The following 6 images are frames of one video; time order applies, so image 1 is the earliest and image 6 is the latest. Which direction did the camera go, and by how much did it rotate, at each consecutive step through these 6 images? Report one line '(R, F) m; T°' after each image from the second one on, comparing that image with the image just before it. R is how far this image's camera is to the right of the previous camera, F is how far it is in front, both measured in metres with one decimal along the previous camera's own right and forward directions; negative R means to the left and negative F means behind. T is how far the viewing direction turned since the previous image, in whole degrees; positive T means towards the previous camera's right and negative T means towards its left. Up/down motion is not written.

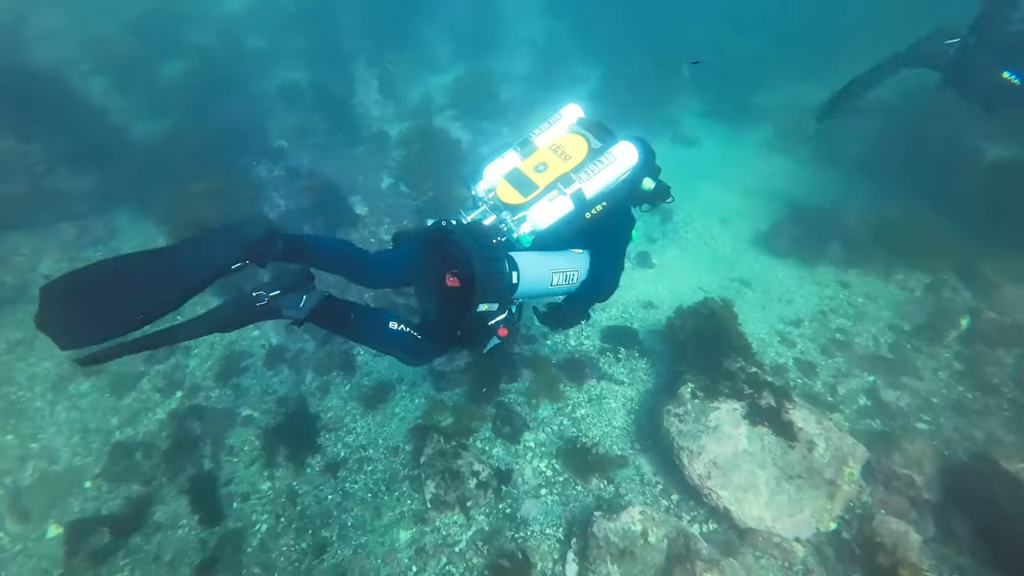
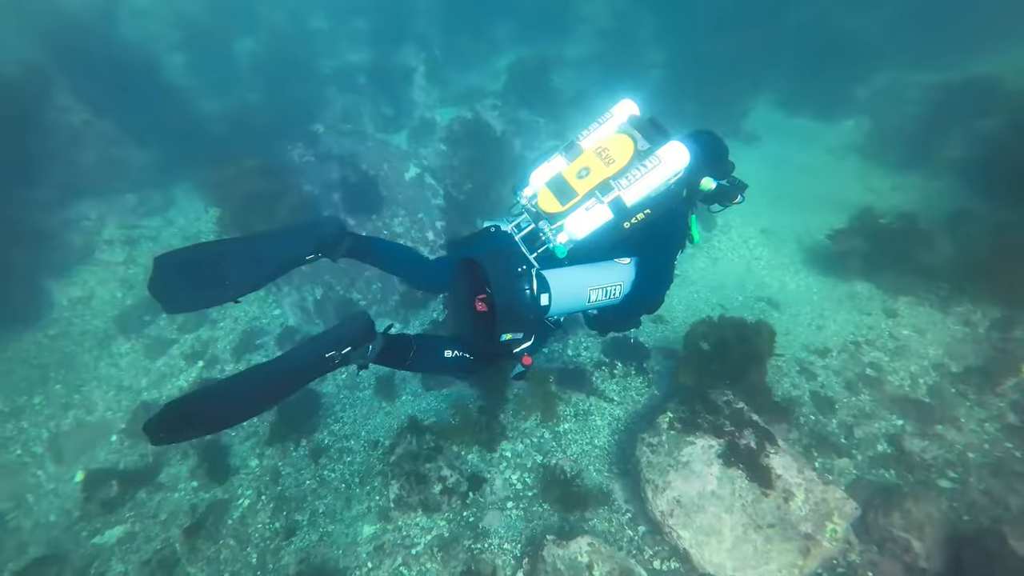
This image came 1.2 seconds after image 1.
(+1.0, +0.3) m; -8°
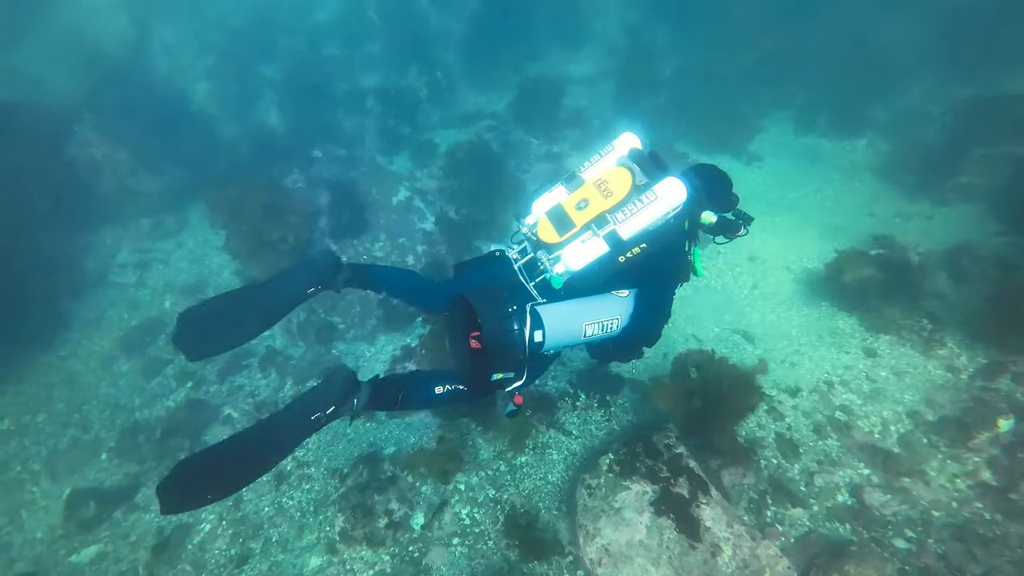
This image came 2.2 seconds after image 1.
(+1.0, 0.0) m; -4°
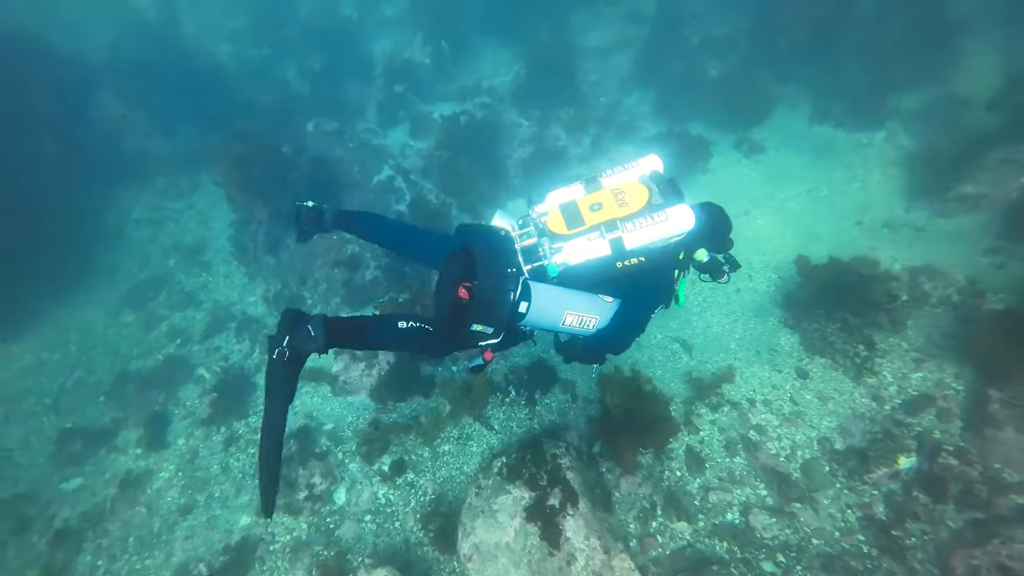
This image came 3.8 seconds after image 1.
(+1.4, -0.2) m; -5°
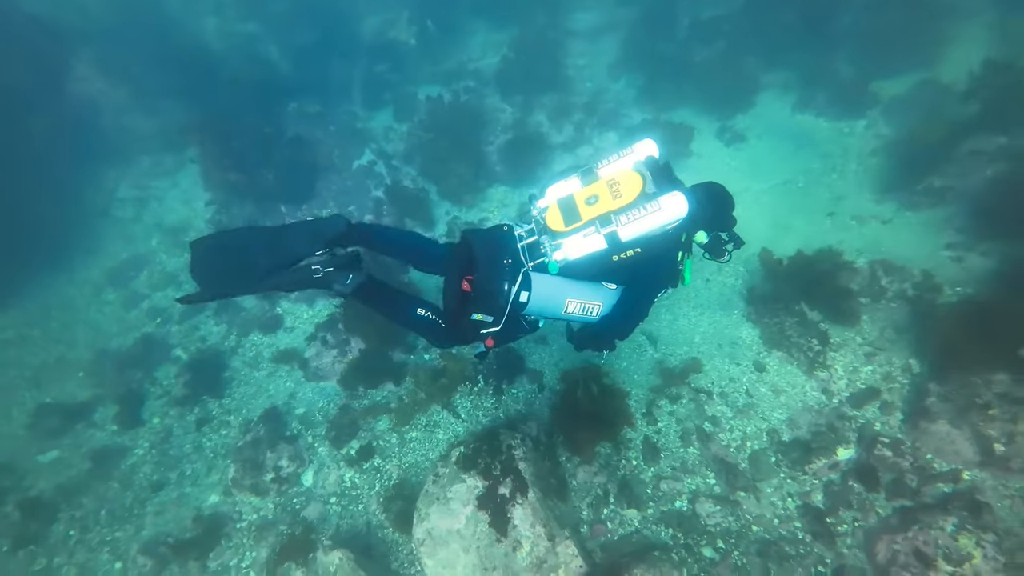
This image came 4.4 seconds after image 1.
(+0.4, -0.1) m; 0°
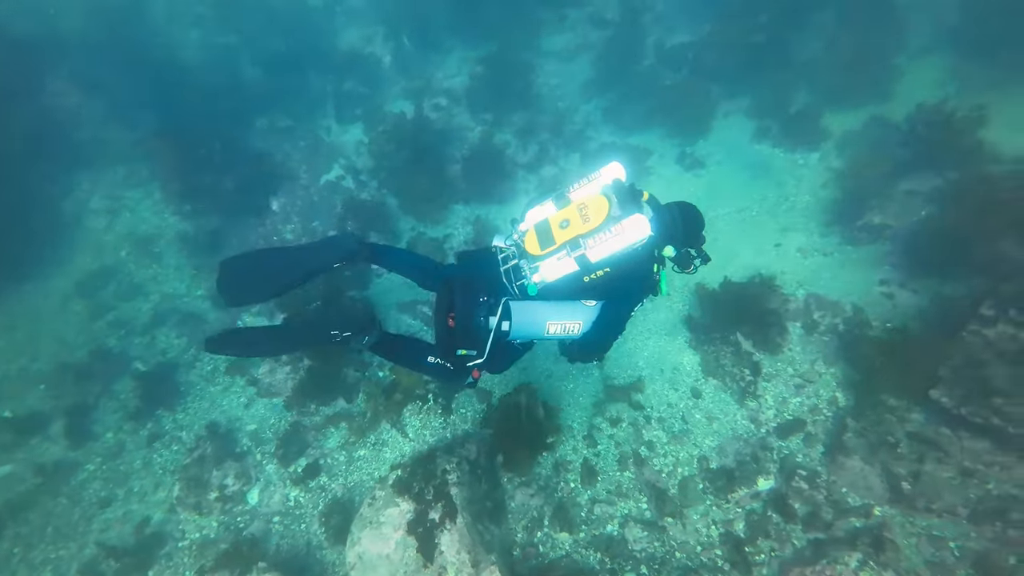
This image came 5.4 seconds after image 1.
(+0.6, -0.2) m; +1°
